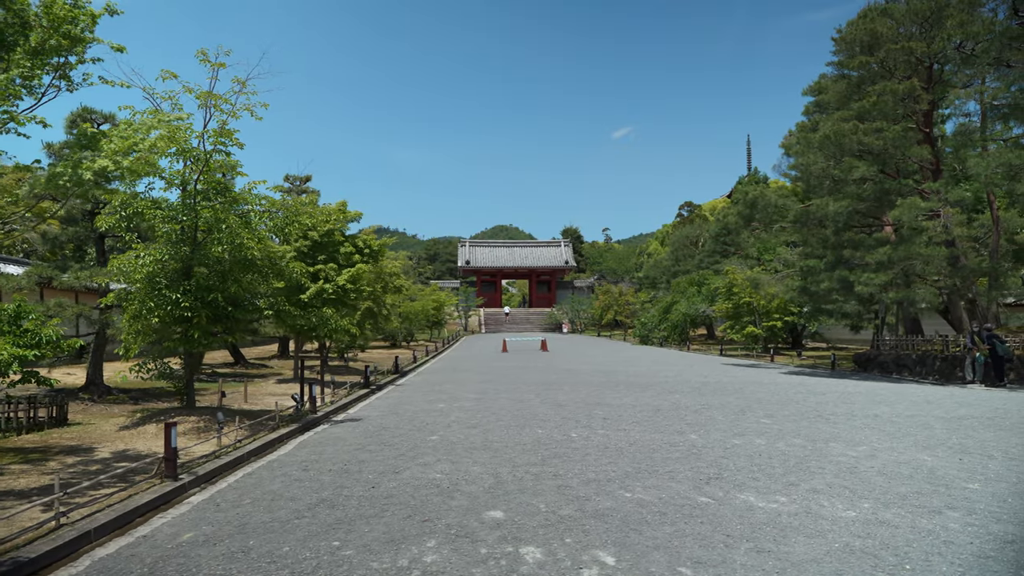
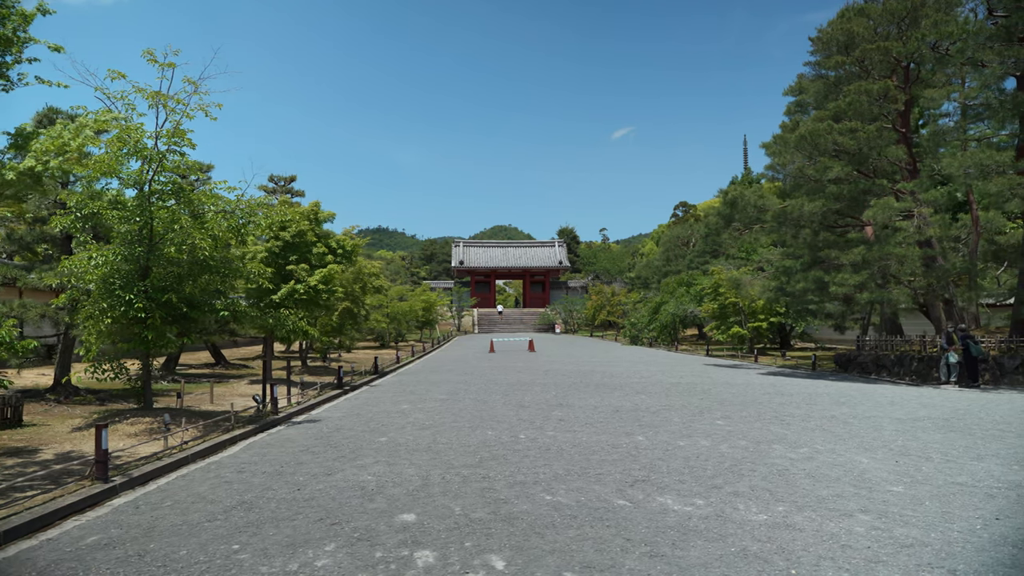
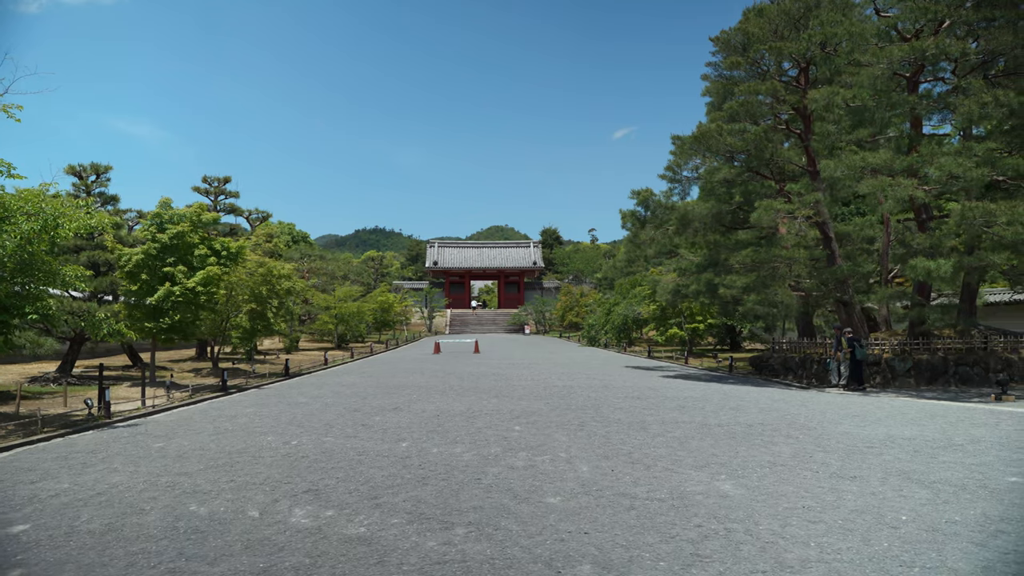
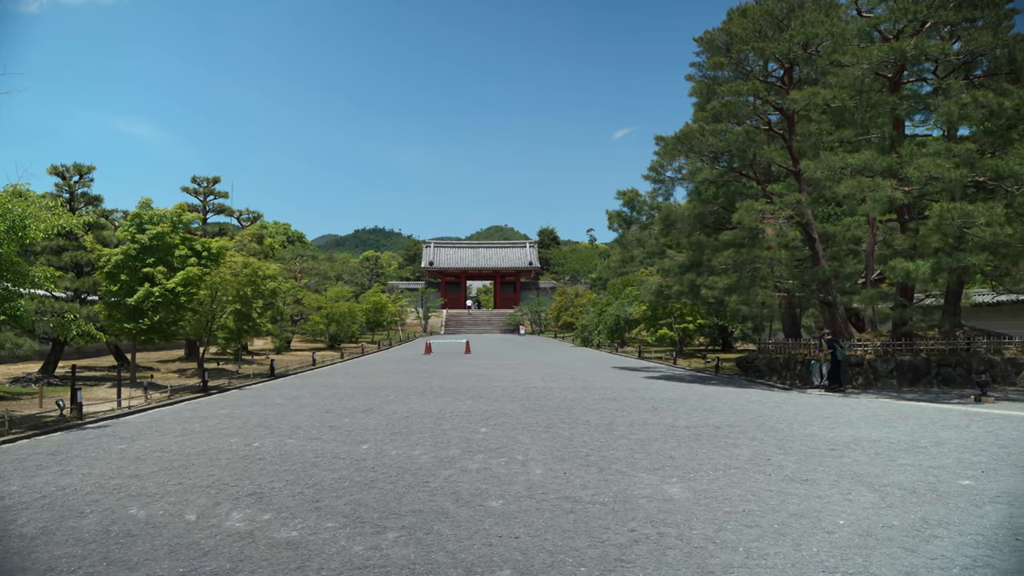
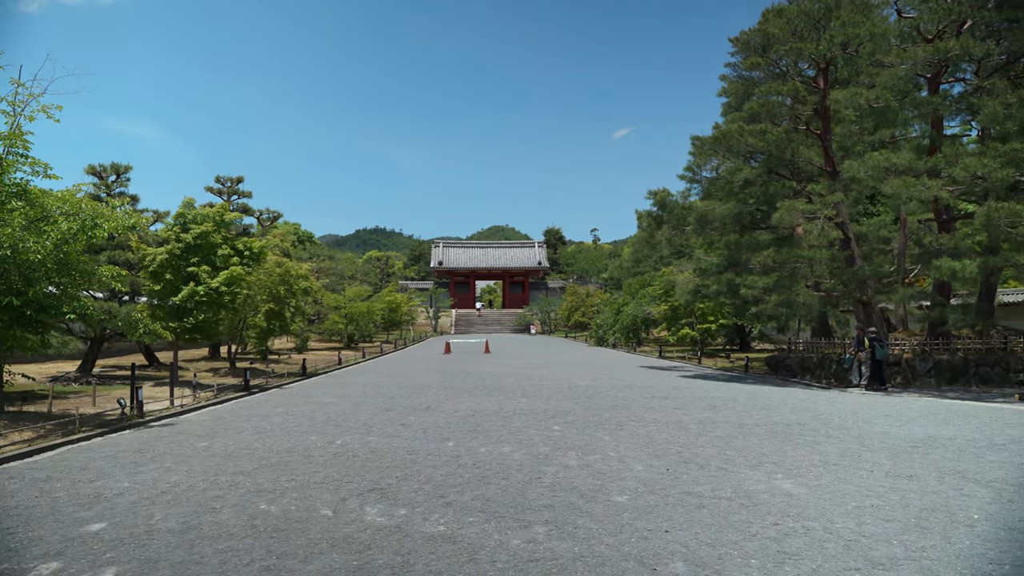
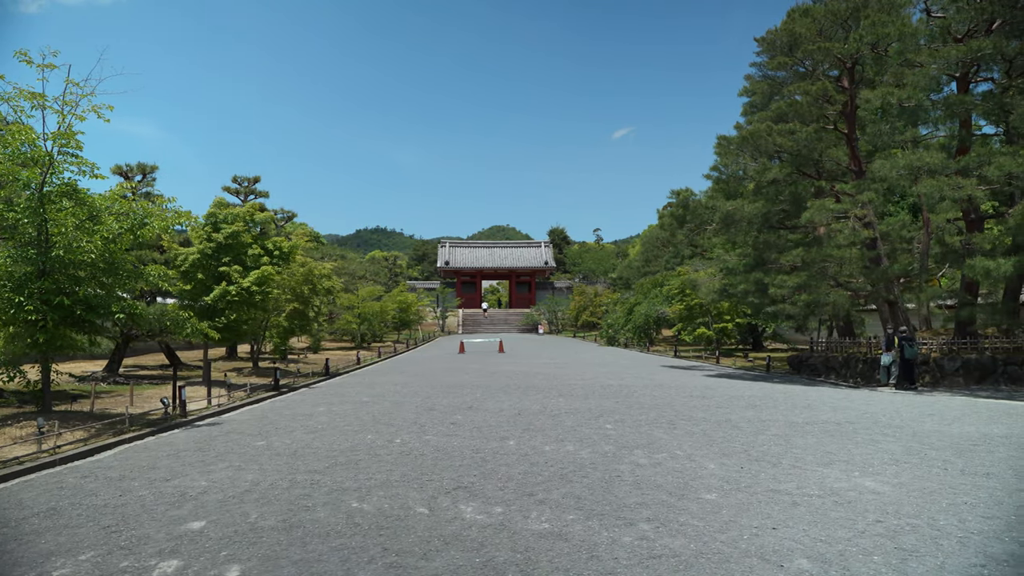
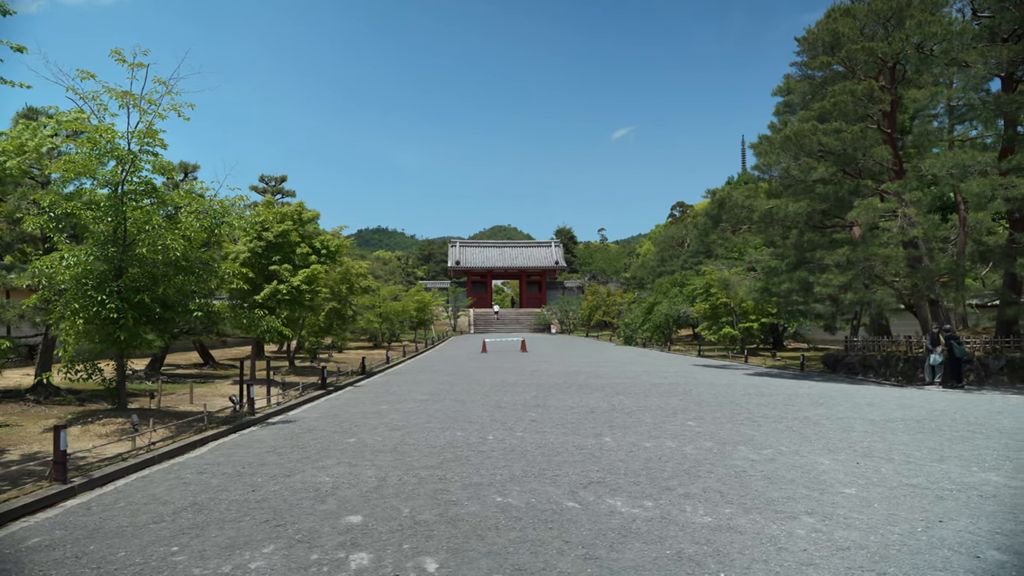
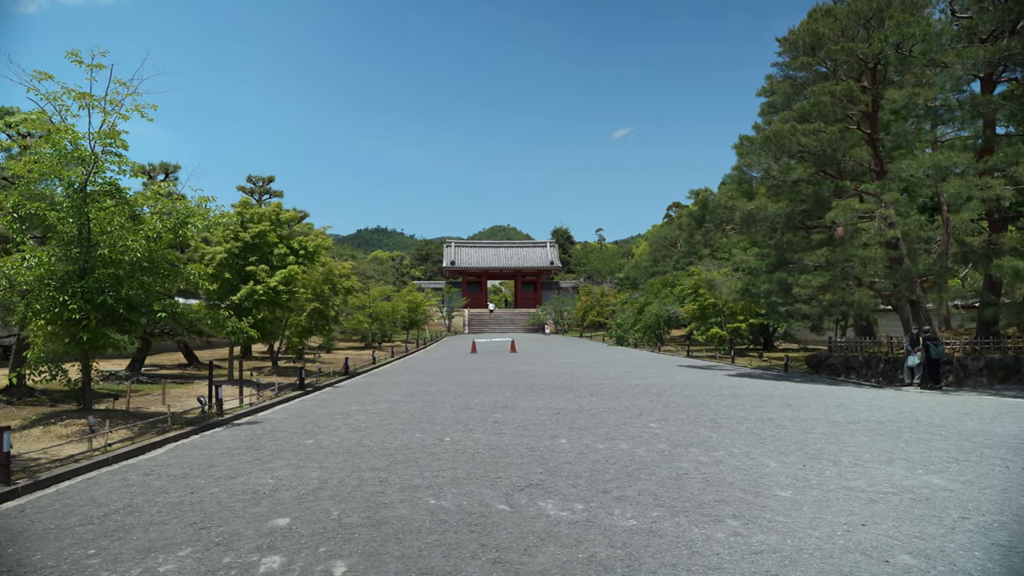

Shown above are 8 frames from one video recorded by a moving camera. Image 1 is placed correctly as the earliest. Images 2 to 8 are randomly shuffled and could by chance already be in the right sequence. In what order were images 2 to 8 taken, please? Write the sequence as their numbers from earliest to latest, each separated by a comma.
2, 7, 8, 6, 5, 3, 4
